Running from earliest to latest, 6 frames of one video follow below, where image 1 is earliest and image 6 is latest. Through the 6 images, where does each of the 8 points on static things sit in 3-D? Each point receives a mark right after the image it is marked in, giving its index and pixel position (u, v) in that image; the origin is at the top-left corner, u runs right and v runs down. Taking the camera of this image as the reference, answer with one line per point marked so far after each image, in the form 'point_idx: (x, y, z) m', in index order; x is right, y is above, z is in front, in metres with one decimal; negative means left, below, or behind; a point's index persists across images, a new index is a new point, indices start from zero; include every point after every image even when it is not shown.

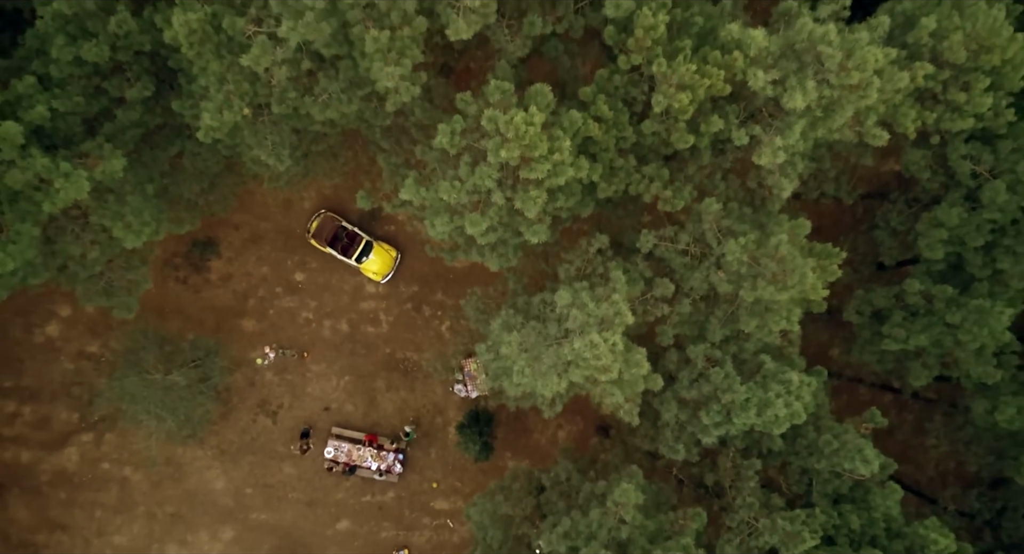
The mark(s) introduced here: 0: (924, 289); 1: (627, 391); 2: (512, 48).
0: (+9.6, -0.3, +16.8) m
1: (+2.4, -2.4, +14.9) m
2: (0.0, +4.8, +15.2) m
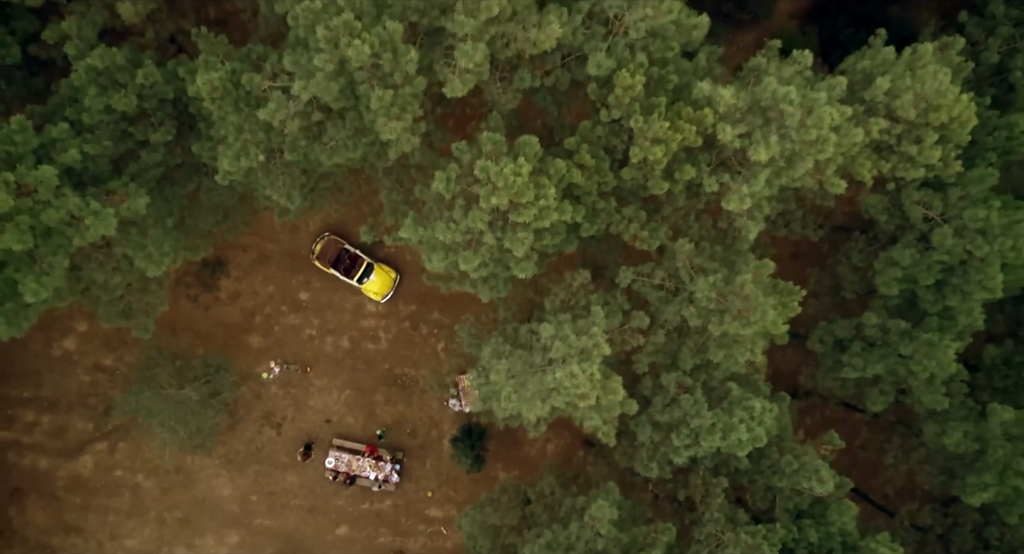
0: (+9.3, -1.1, +18.2) m
1: (+2.1, -3.1, +16.4) m
2: (-0.2, +4.1, +16.6) m
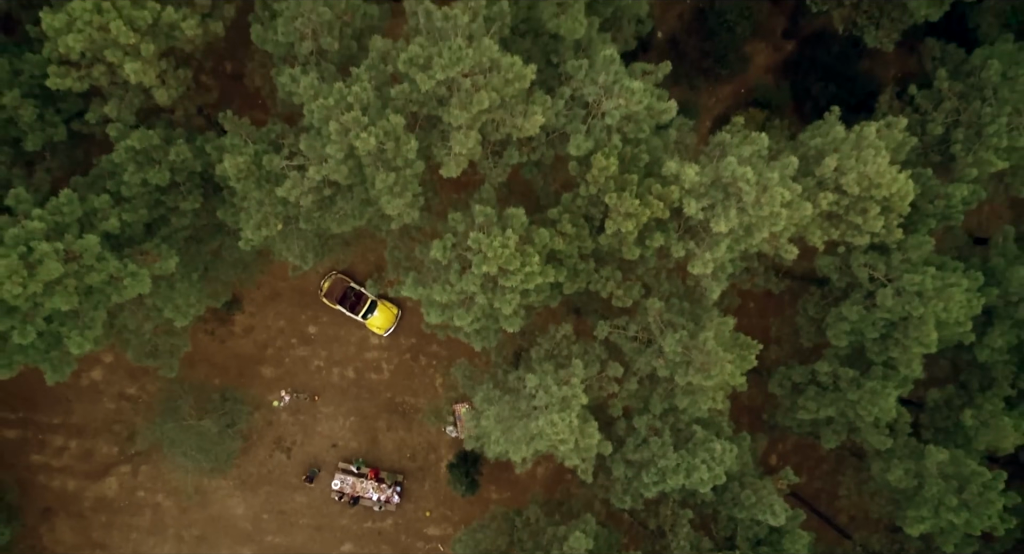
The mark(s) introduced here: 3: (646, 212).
0: (+9.0, -2.6, +20.3) m
1: (+1.8, -4.6, +18.4) m
2: (-0.5, +2.6, +18.7) m
3: (+3.4, +1.6, +18.1) m
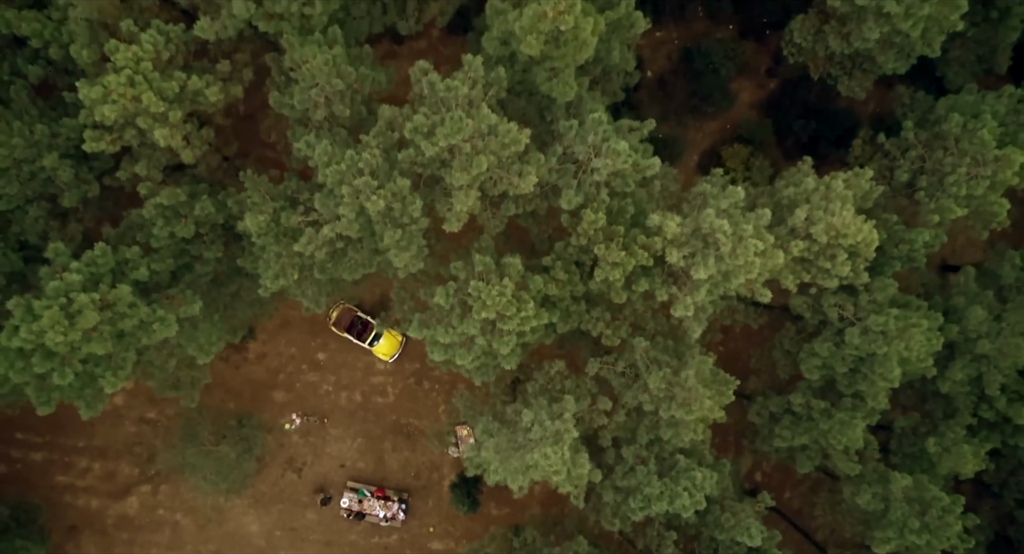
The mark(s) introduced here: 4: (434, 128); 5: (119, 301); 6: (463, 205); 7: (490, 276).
0: (+9.0, -3.7, +22.0) m
1: (+1.7, -5.7, +20.1) m
2: (-0.6, +1.4, +20.4) m
3: (+3.3, +0.4, +19.7) m
4: (-2.0, +3.8, +18.4) m
5: (-10.5, -0.6, +19.3) m
6: (-1.3, +1.9, +18.6) m
7: (-0.6, 0.0, +19.5) m
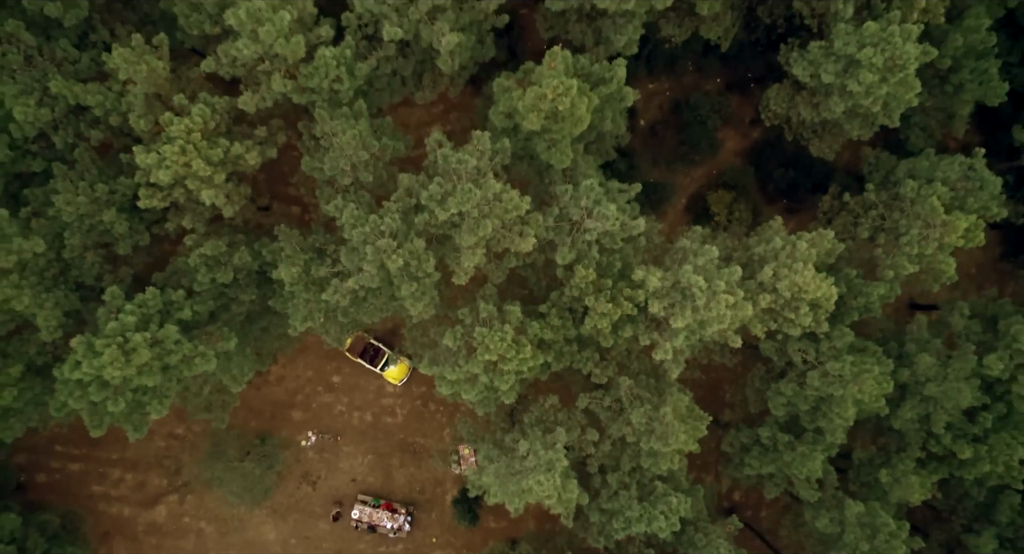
0: (+8.9, -5.3, +24.6) m
1: (+1.7, -7.2, +22.7) m
2: (-0.5, 0.0, +23.1) m
3: (+3.3, -1.0, +22.4) m
4: (-1.9, +2.4, +21.1) m
5: (-10.5, -1.9, +22.0) m
6: (-1.2, +0.4, +21.3) m
7: (-0.6, -1.4, +22.2) m
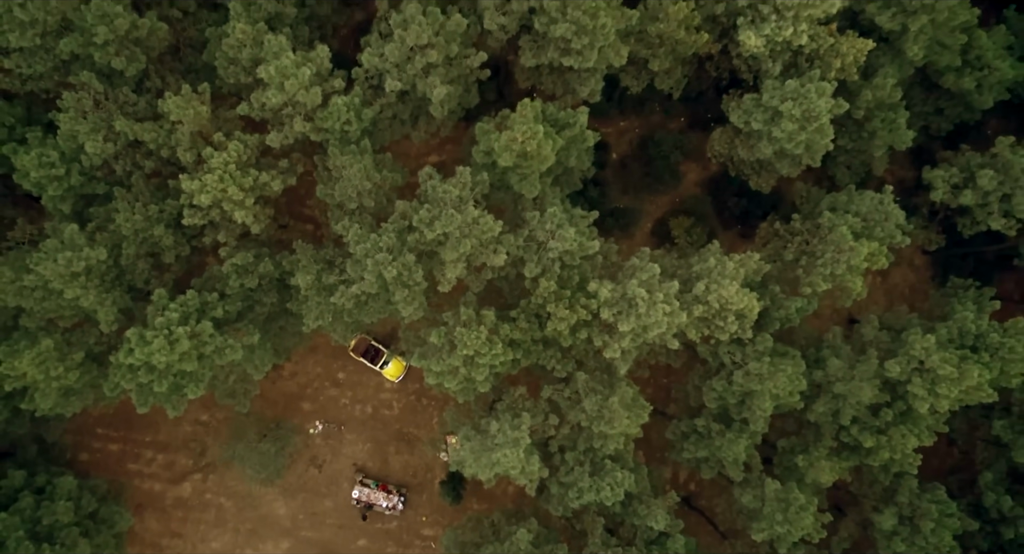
0: (+7.9, -5.9, +29.1) m
1: (+0.6, -7.6, +27.3) m
2: (-1.4, -0.3, +27.8) m
3: (+2.4, -1.5, +27.1) m
4: (-2.8, +2.1, +25.9) m
5: (-11.5, -2.1, +26.8) m
6: (-2.1, +0.1, +26.1) m
7: (-1.5, -1.8, +26.9) m
